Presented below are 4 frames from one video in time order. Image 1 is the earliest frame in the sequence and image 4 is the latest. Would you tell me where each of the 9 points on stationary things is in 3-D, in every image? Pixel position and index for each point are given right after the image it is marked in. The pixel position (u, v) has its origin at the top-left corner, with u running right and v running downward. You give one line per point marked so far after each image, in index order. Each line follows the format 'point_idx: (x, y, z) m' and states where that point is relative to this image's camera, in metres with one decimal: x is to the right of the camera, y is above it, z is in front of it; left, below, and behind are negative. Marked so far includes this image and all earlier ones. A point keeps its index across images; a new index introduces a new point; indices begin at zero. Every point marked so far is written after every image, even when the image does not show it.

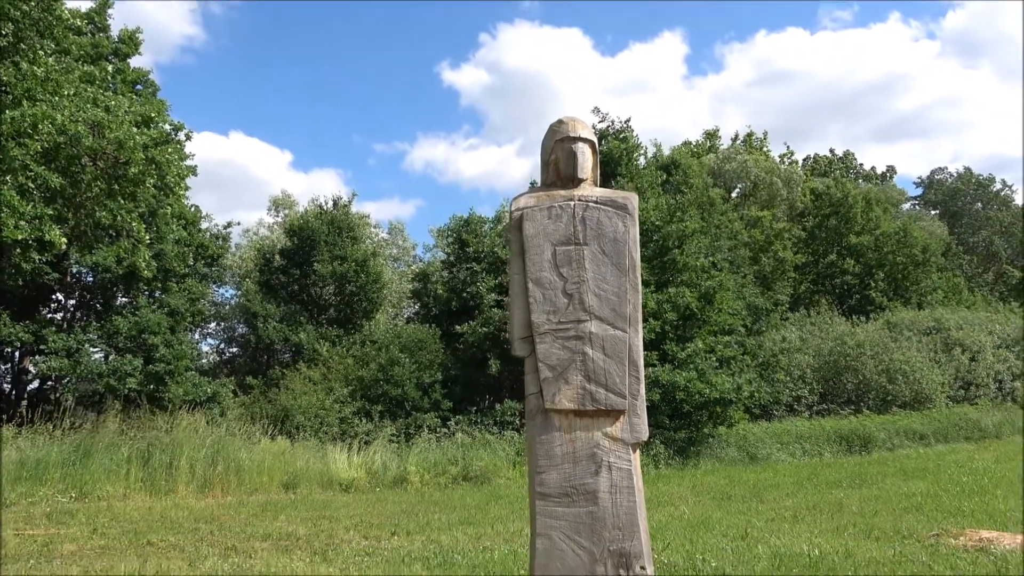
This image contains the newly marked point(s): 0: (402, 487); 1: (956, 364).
0: (-1.7, -3.0, +11.3) m
1: (+10.6, -1.7, +17.6) m
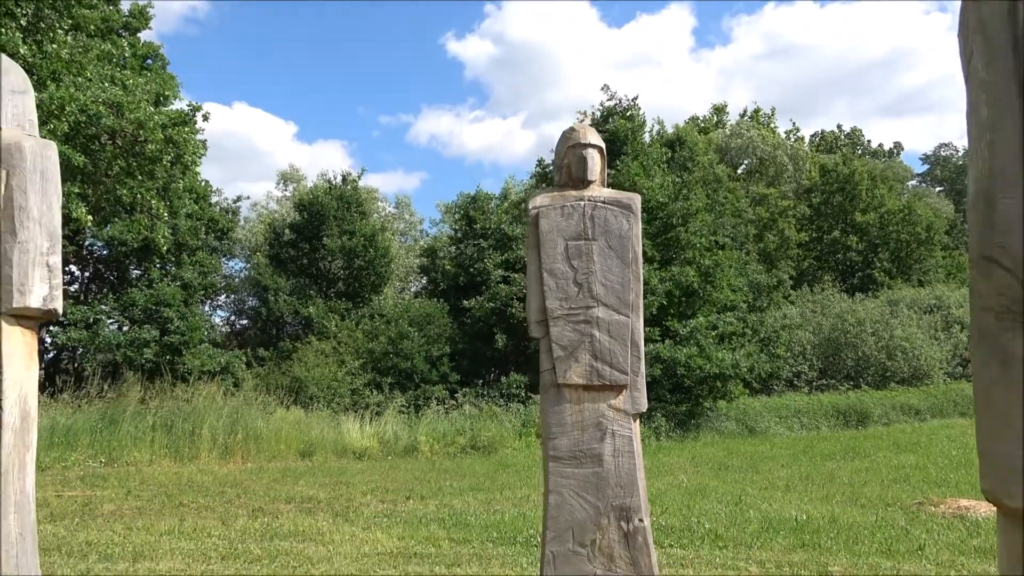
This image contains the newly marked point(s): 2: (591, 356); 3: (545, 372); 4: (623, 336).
0: (-1.6, -2.6, +11.8) m
1: (+10.8, -1.3, +18.0) m
2: (+0.4, -0.3, +3.3) m
3: (+0.2, -0.4, +3.4) m
4: (+0.5, -0.2, +3.3) m
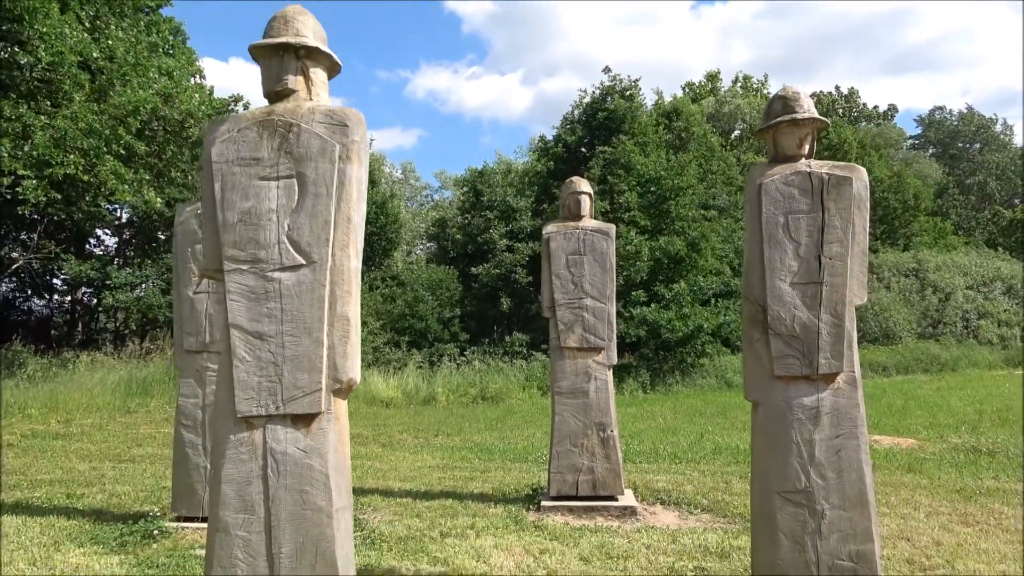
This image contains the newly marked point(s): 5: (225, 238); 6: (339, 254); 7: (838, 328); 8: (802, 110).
0: (-1.5, -2.1, +13.8) m
1: (+10.9, -0.4, +19.9) m
2: (+0.5, -0.3, +5.2) m
3: (+0.3, -0.4, +5.3) m
4: (+0.6, -0.2, +5.2) m
5: (-0.9, +0.2, +2.5) m
6: (-0.6, +0.1, +2.4) m
7: (+1.4, -0.2, +3.1) m
8: (+1.3, +0.8, +3.3) m
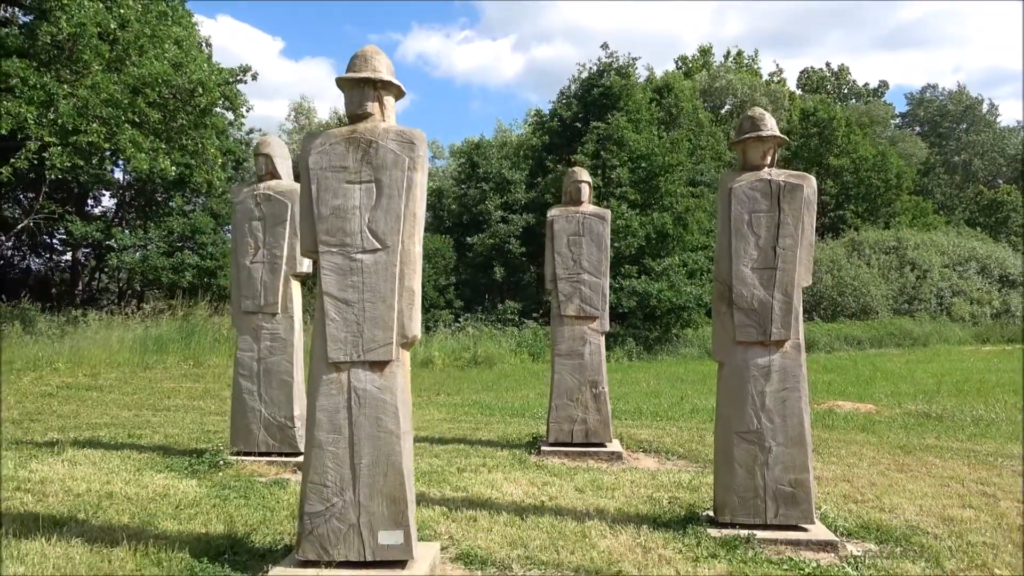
0: (-1.6, -1.5, +14.7) m
1: (+10.7, +0.2, +20.9) m
2: (+0.5, -0.1, +6.0) m
3: (+0.3, -0.2, +6.1) m
4: (+0.7, 0.0, +6.0) m
5: (-0.8, +0.3, +3.2) m
6: (-0.5, +0.2, +3.2) m
7: (+1.5, -0.1, +4.0) m
8: (+1.4, +0.9, +4.0) m
